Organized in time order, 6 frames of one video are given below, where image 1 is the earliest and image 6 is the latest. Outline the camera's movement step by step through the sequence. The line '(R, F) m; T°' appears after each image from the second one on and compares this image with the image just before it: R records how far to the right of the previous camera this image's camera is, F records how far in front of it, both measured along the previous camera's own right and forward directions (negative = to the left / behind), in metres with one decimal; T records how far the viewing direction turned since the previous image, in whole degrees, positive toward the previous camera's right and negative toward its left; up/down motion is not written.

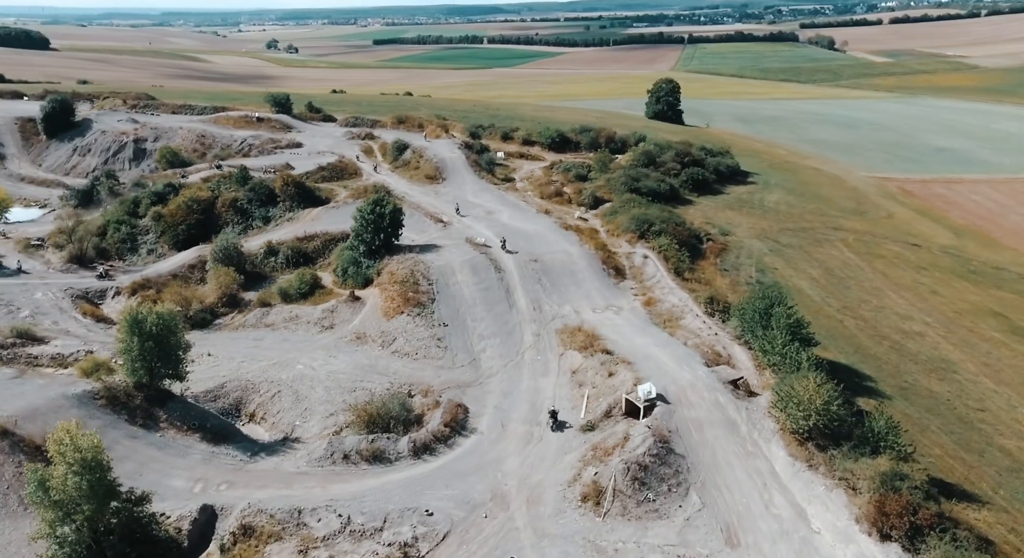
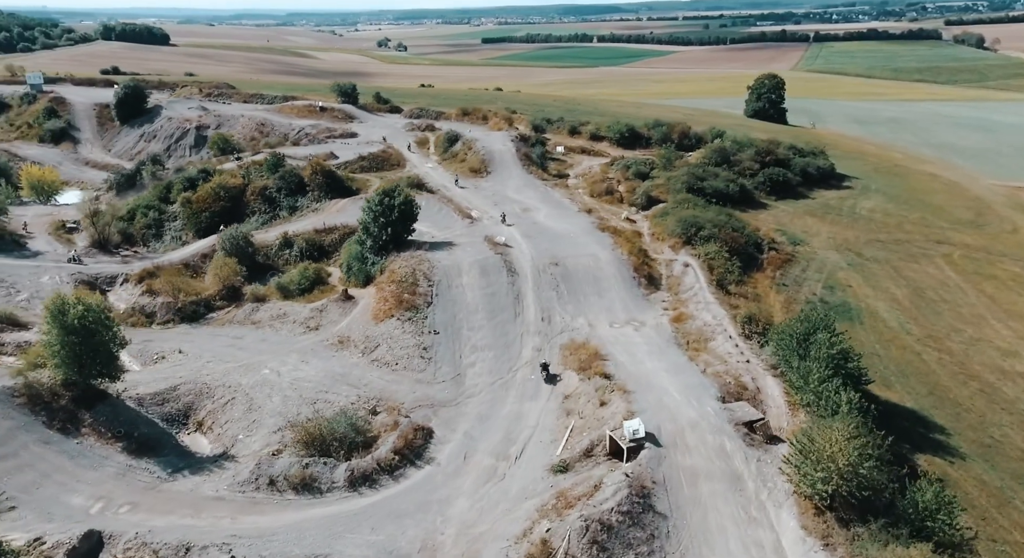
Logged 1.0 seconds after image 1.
(+5.7, +6.3) m; -8°
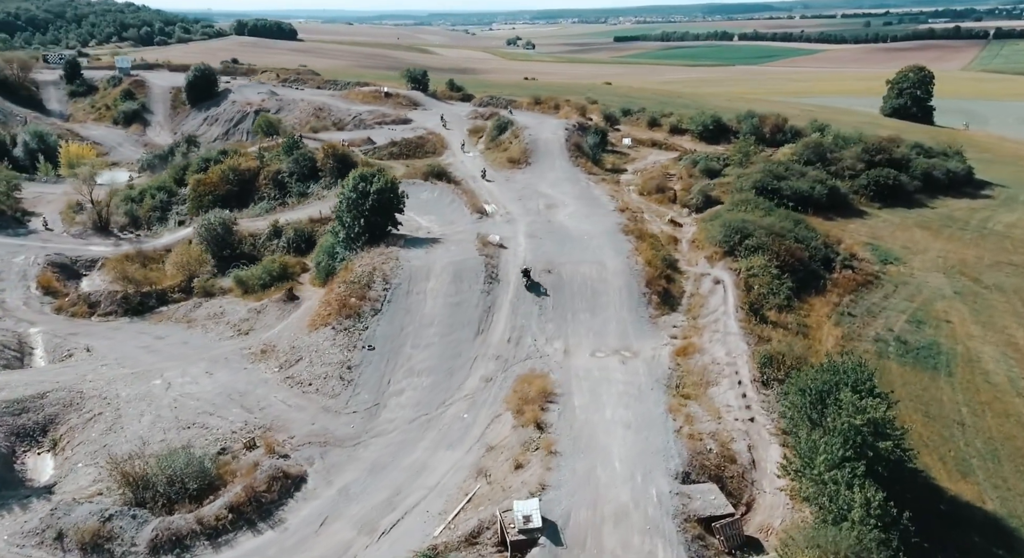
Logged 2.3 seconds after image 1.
(+7.5, +9.3) m; -10°
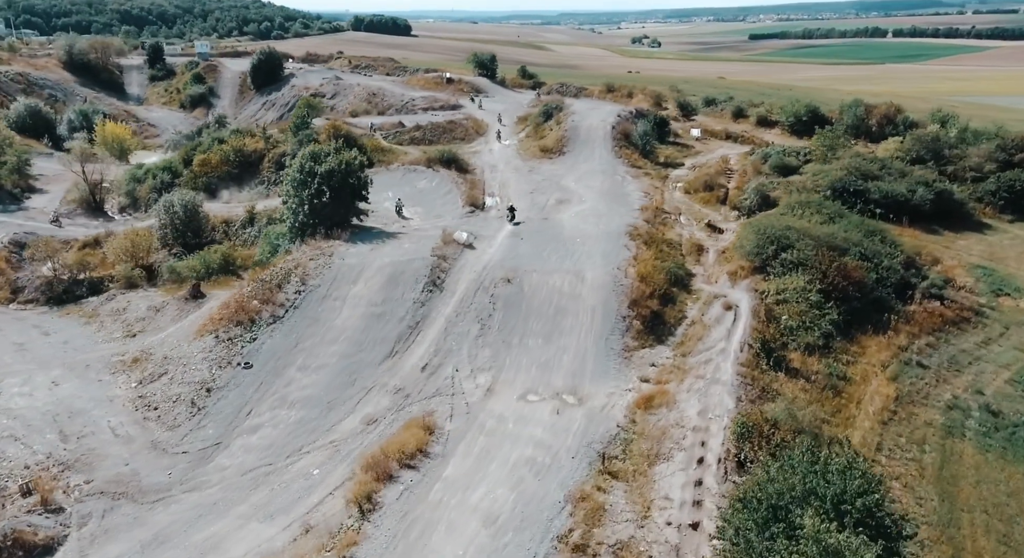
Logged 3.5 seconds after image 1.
(+6.7, +8.9) m; -10°
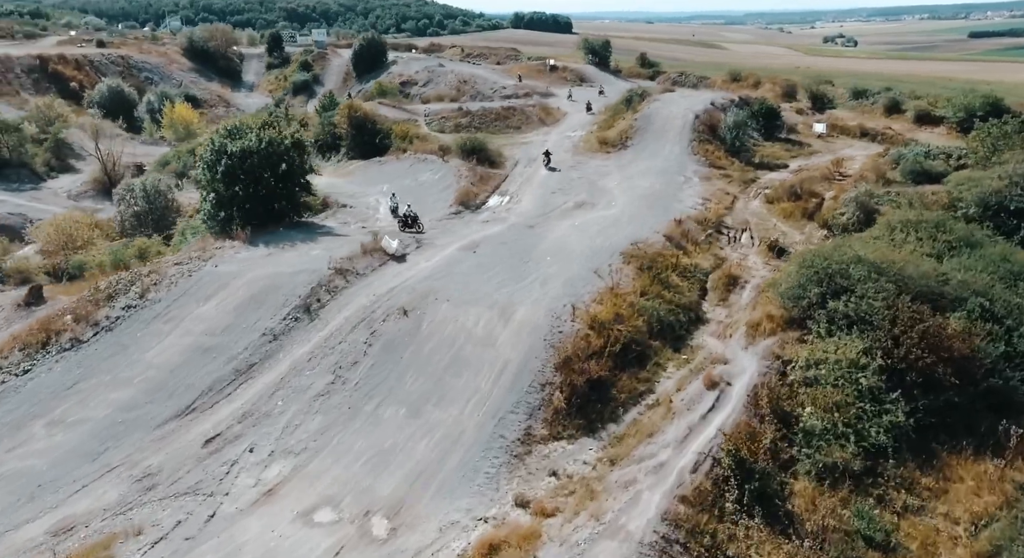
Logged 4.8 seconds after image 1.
(+6.9, +10.1) m; -13°
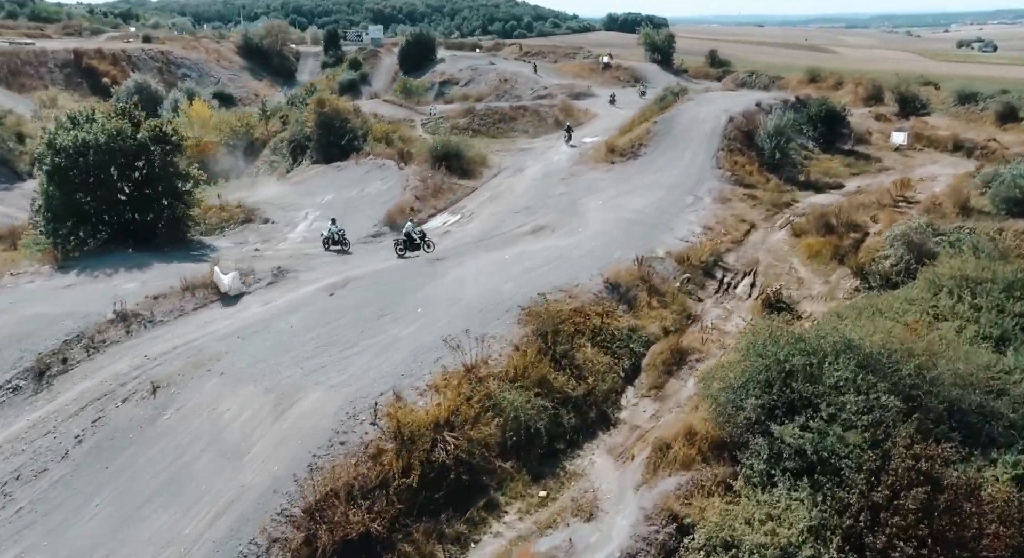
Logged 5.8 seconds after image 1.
(+5.1, +6.9) m; -8°
